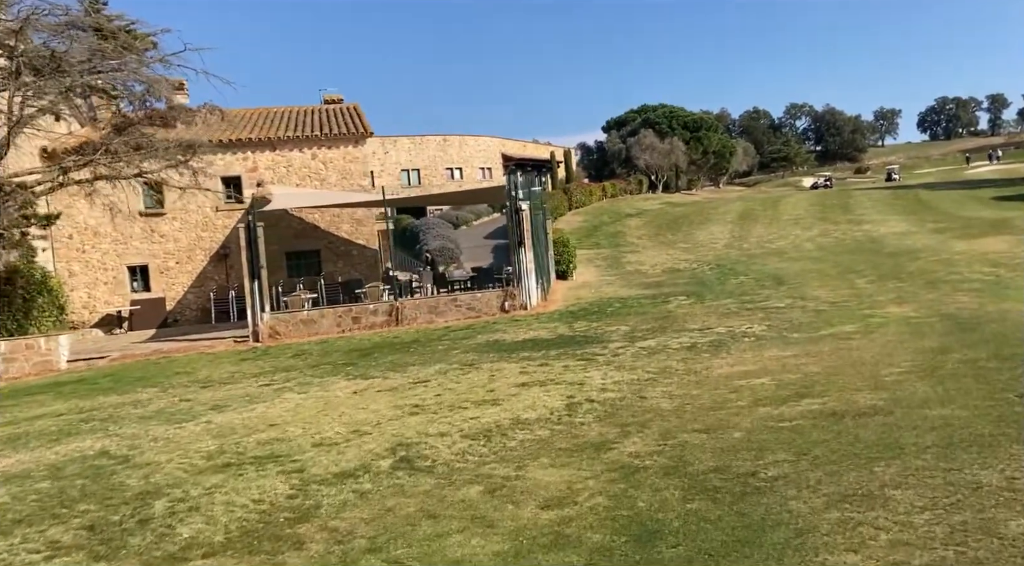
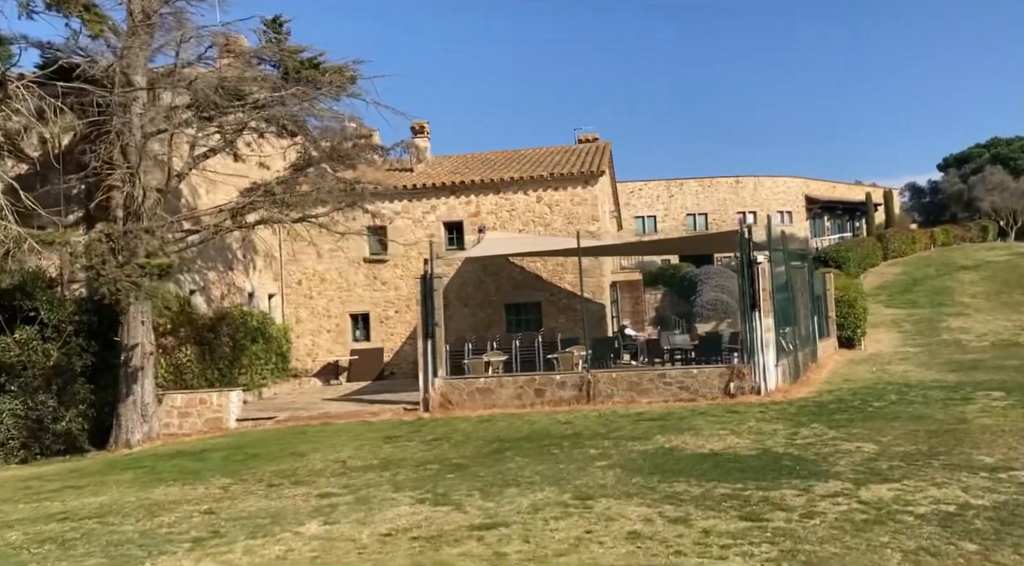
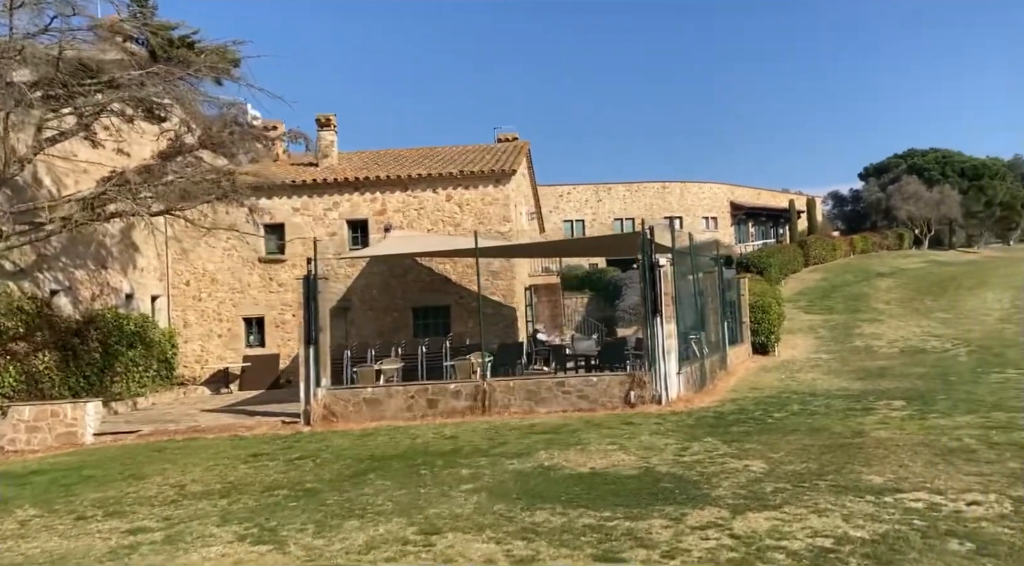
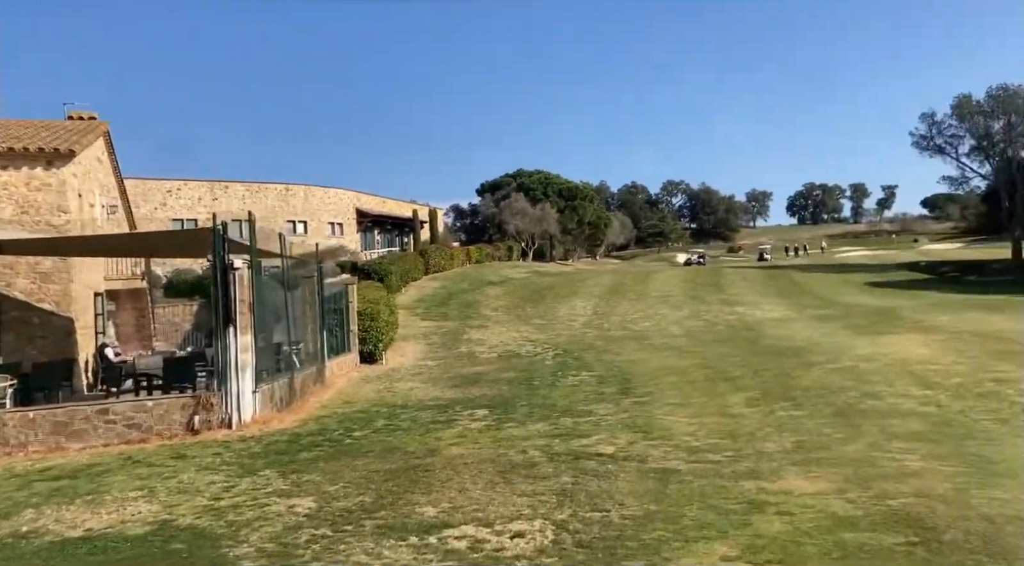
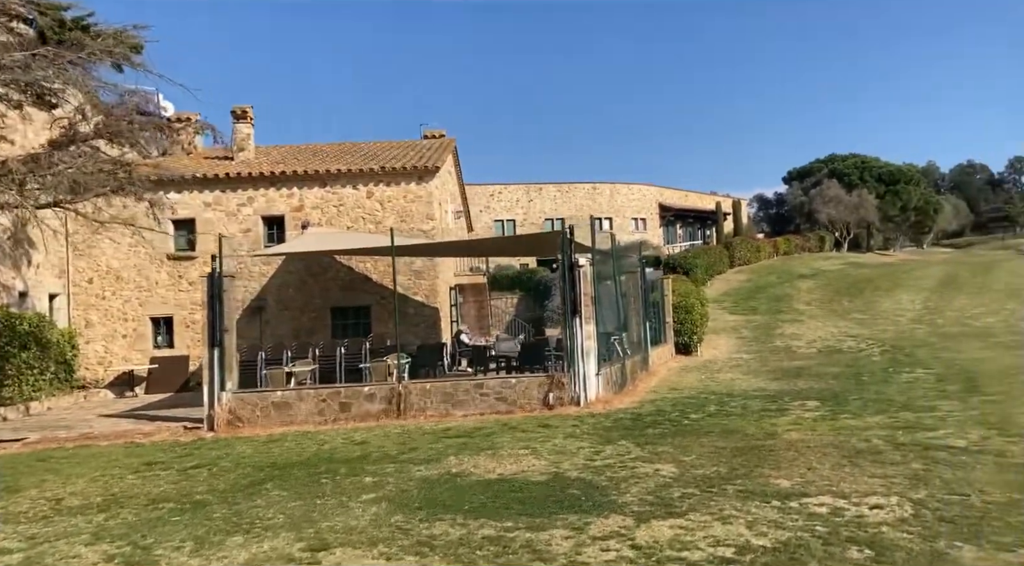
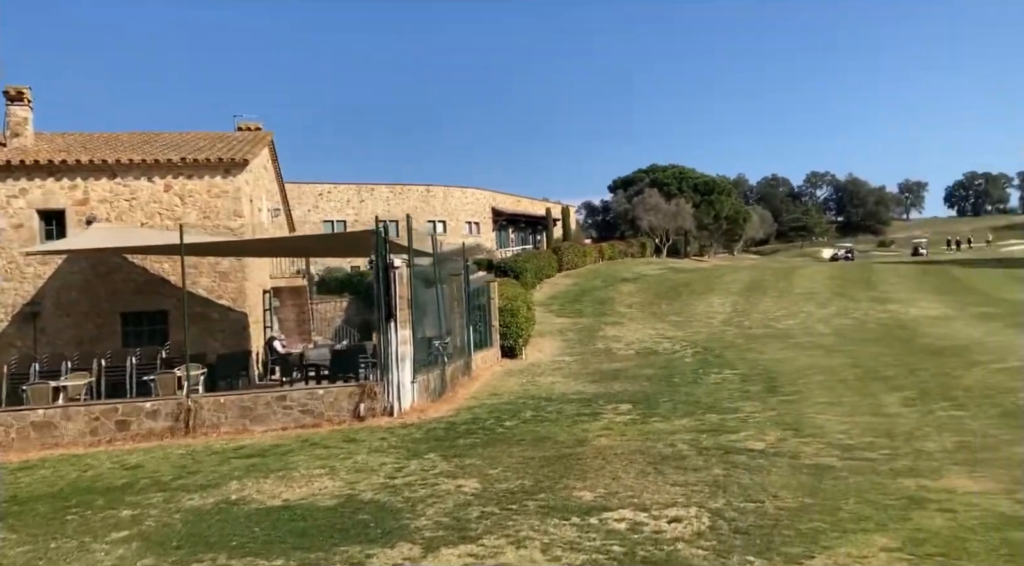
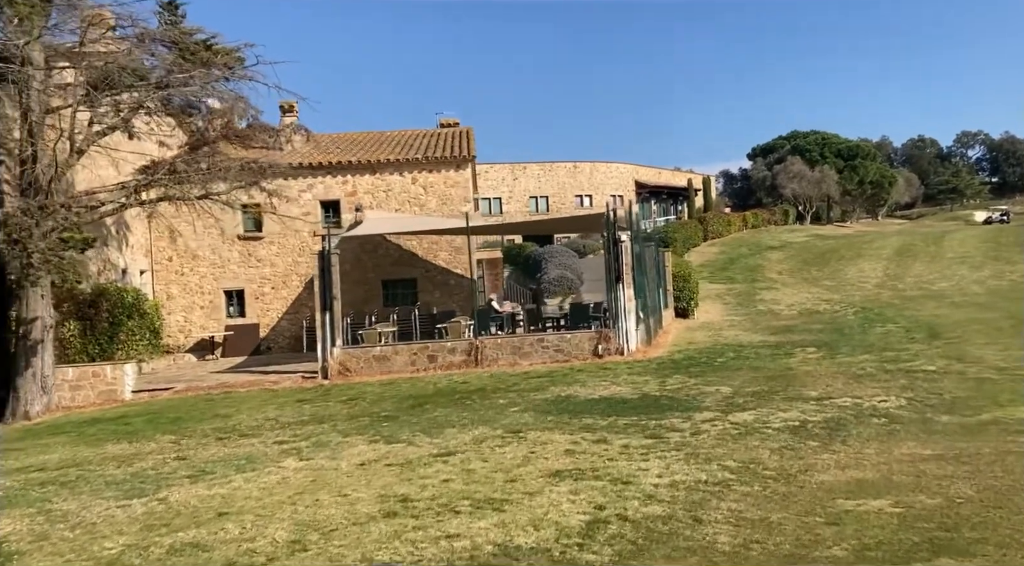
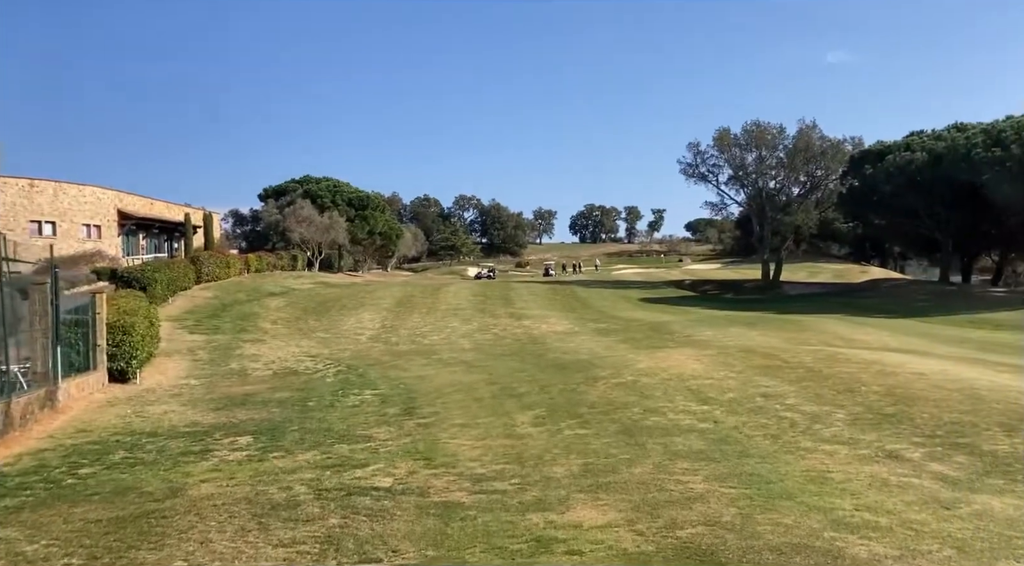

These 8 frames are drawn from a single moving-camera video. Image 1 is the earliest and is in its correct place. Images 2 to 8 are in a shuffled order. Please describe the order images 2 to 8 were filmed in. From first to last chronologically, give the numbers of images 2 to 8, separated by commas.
7, 2, 3, 5, 6, 4, 8
